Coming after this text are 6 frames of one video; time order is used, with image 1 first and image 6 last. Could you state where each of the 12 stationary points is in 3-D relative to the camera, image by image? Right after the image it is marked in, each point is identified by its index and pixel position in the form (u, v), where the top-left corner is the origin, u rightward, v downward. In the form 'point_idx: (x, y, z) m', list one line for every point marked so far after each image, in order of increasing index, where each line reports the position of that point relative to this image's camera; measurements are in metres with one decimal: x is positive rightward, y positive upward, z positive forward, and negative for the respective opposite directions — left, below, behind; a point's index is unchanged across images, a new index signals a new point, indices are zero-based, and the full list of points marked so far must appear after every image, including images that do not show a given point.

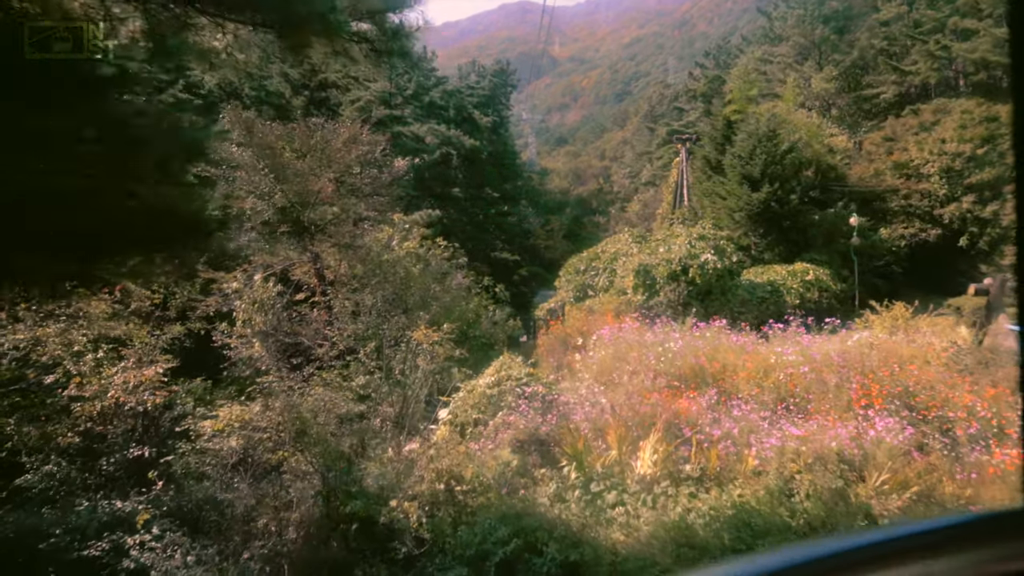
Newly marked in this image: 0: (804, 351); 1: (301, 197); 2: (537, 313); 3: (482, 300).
0: (+1.5, -0.3, +5.7) m
1: (-1.9, +0.8, +9.8) m
2: (+0.4, -0.3, +14.2) m
3: (-0.3, -0.1, +11.1) m
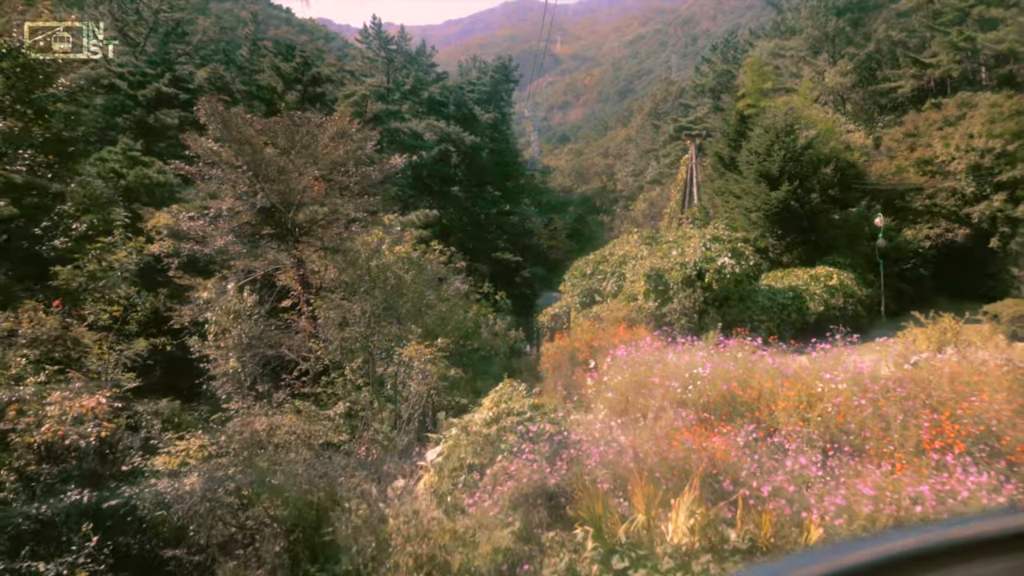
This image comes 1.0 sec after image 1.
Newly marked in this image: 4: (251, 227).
0: (+1.5, -0.4, +4.9) m
1: (-1.8, +0.7, +9.0) m
2: (+0.4, -0.4, +13.4) m
3: (-0.2, -0.2, +10.3) m
4: (-2.1, +0.5, +9.0) m
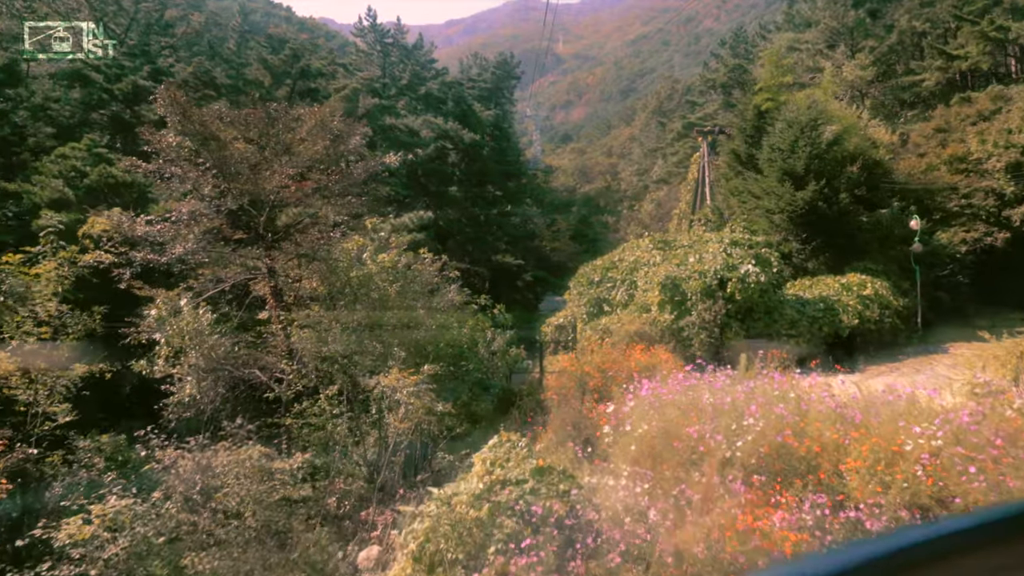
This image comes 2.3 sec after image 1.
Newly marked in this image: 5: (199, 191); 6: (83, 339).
0: (+1.5, -0.5, +3.9) m
1: (-1.8, +0.6, +8.0) m
2: (+0.4, -0.5, +12.4) m
3: (-0.2, -0.3, +9.2) m
4: (-2.1, +0.4, +7.9) m
5: (-2.2, +0.7, +7.7) m
6: (-2.4, -0.3, +6.3) m
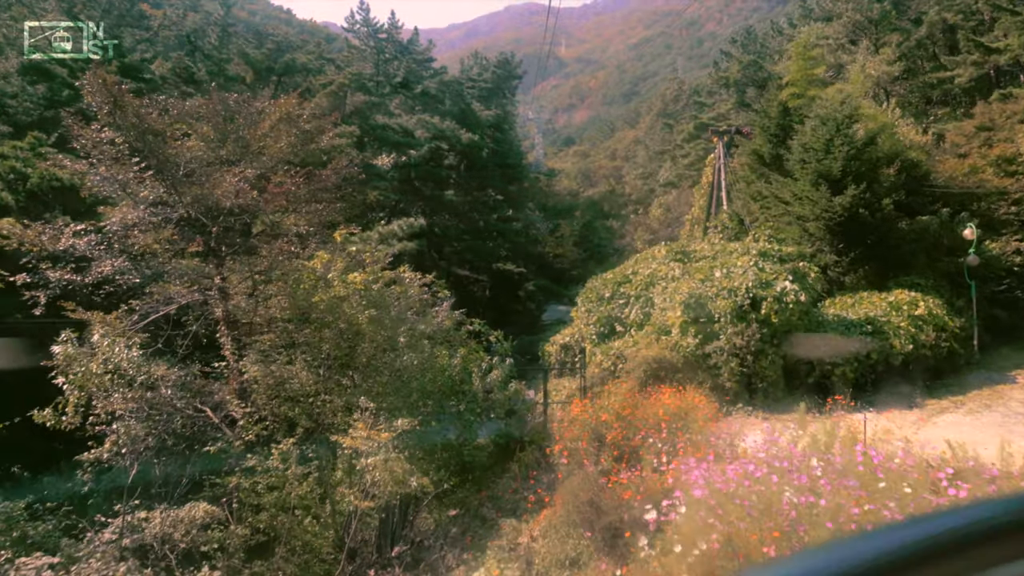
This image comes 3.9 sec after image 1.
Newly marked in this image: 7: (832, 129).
0: (+1.5, -0.6, +2.6) m
1: (-1.9, +0.5, +6.7) m
2: (+0.4, -0.6, +11.1) m
3: (-0.2, -0.4, +7.9) m
4: (-2.1, +0.3, +6.7) m
5: (-2.2, +0.5, +6.4) m
6: (-2.4, -0.4, +5.0) m
7: (+3.3, +1.6, +11.5) m
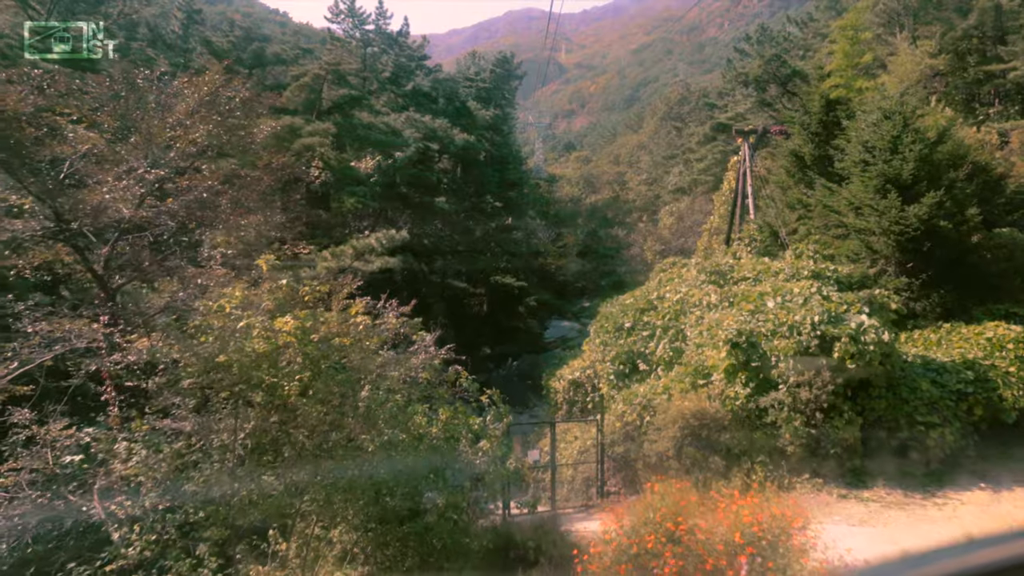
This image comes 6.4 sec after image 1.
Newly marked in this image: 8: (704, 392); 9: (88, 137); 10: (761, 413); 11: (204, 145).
0: (+1.5, -0.8, +0.7) m
1: (-1.9, +0.3, +4.8) m
2: (+0.4, -0.8, +9.3) m
3: (-0.2, -0.6, +6.1) m
4: (-2.1, +0.1, +4.8) m
5: (-2.2, +0.3, +4.6) m
6: (-2.4, -0.6, +3.2) m
7: (+3.3, +1.4, +9.7) m
8: (+1.1, -0.6, +6.3) m
9: (-1.9, +0.7, +5.0) m
10: (+1.4, -0.7, +6.2) m
11: (-1.5, +0.7, +5.7) m
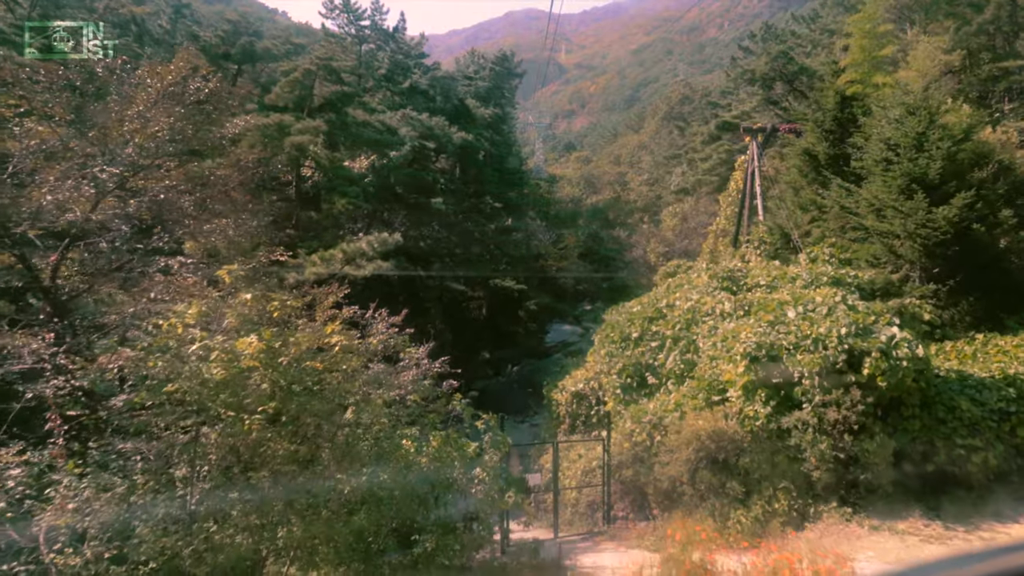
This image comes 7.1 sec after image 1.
0: (+1.5, -0.8, +0.2) m
1: (-1.9, +0.3, +4.3) m
2: (+0.4, -0.9, +8.7) m
3: (-0.2, -0.7, +5.5) m
4: (-2.1, 0.0, +4.3) m
5: (-2.2, +0.3, +4.0) m
6: (-2.4, -0.7, +2.6) m
7: (+3.3, +1.4, +9.1) m
8: (+1.1, -0.7, +5.8) m
9: (-1.9, +0.6, +4.5) m
10: (+1.4, -0.8, +5.6) m
11: (-1.5, +0.7, +5.2) m
